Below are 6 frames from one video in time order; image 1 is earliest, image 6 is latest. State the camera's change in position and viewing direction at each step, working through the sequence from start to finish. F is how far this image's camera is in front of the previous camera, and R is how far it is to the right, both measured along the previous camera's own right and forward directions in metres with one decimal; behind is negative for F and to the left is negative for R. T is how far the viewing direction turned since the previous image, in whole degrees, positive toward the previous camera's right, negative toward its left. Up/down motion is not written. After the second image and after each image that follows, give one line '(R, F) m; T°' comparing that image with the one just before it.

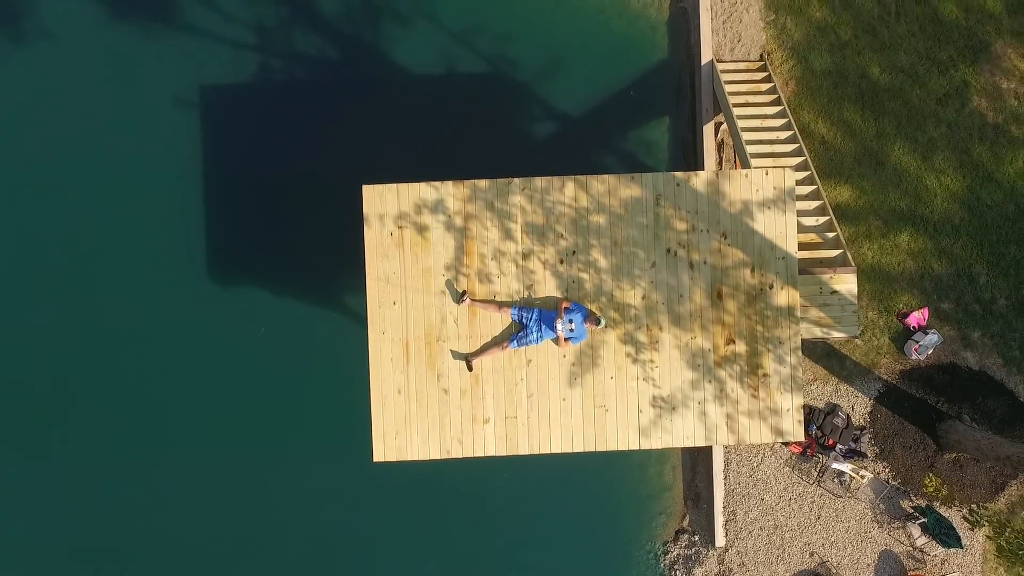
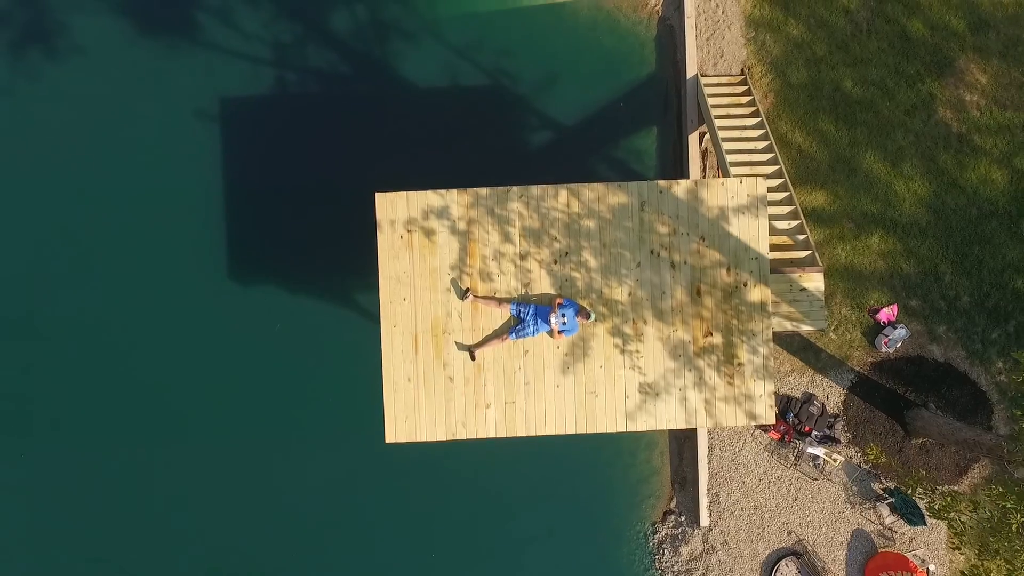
(0.0, -0.8) m; 0°
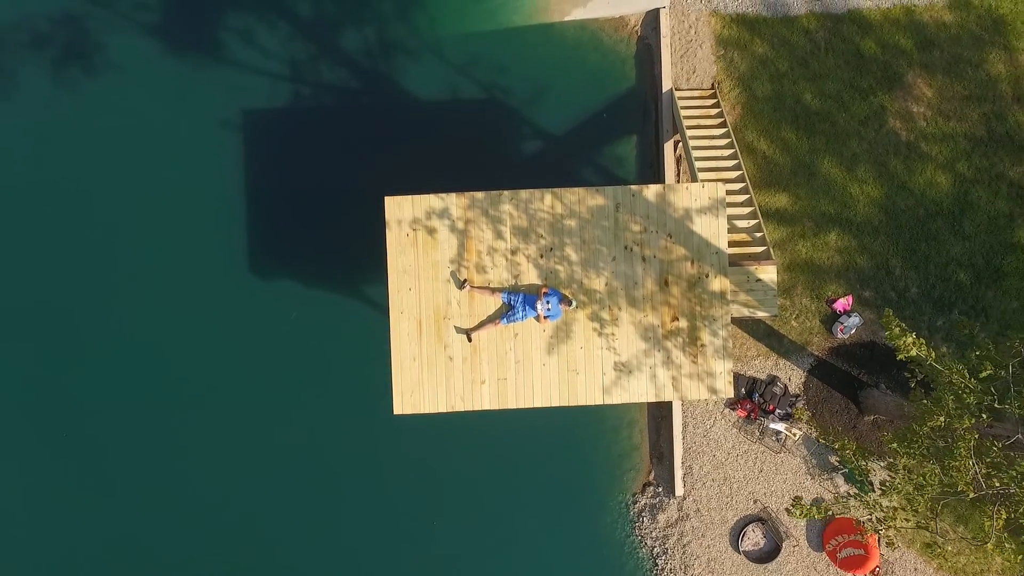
(+0.1, -1.2) m; 0°
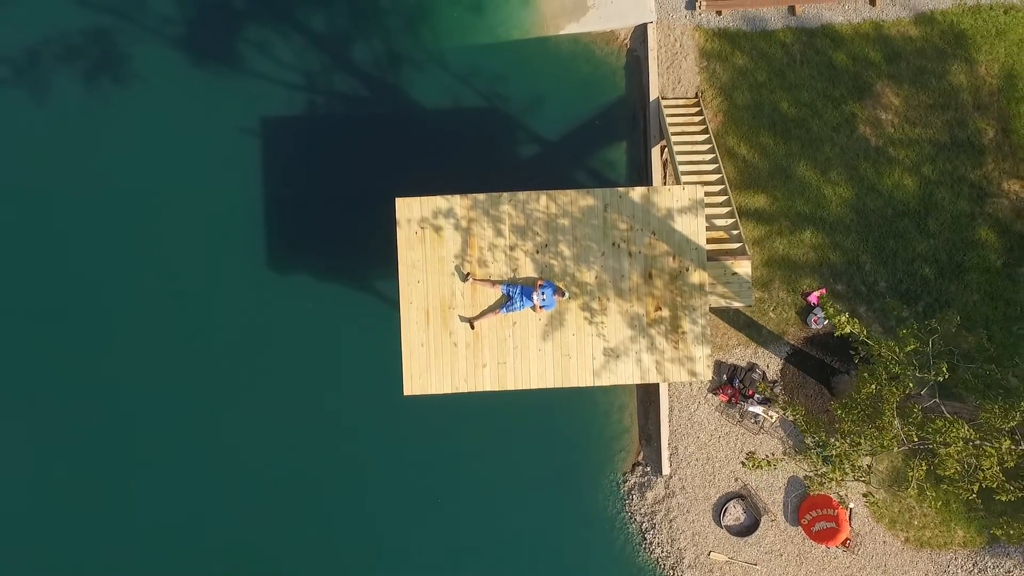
(0.0, -1.0) m; 0°
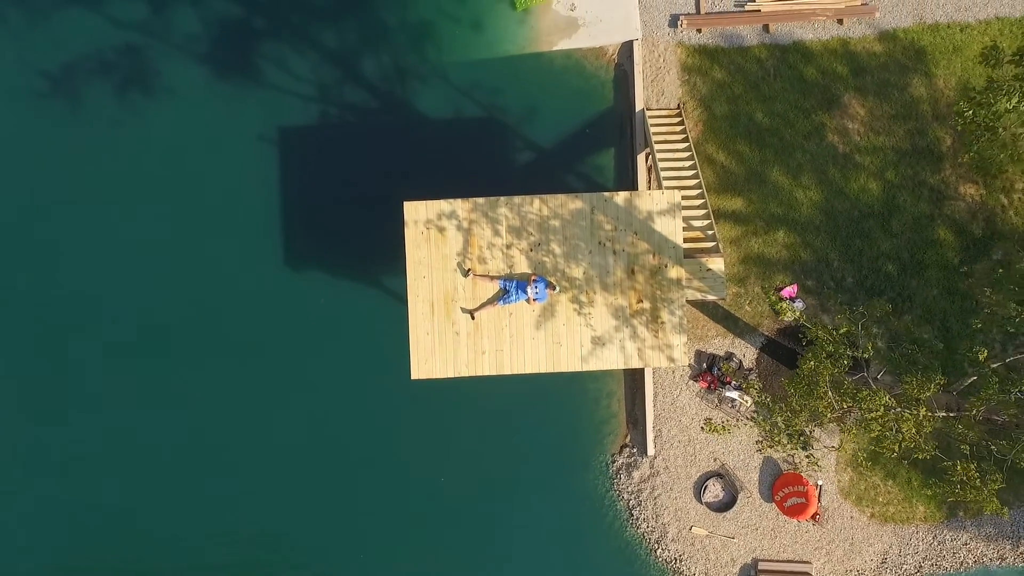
(+0.1, -1.2) m; 0°
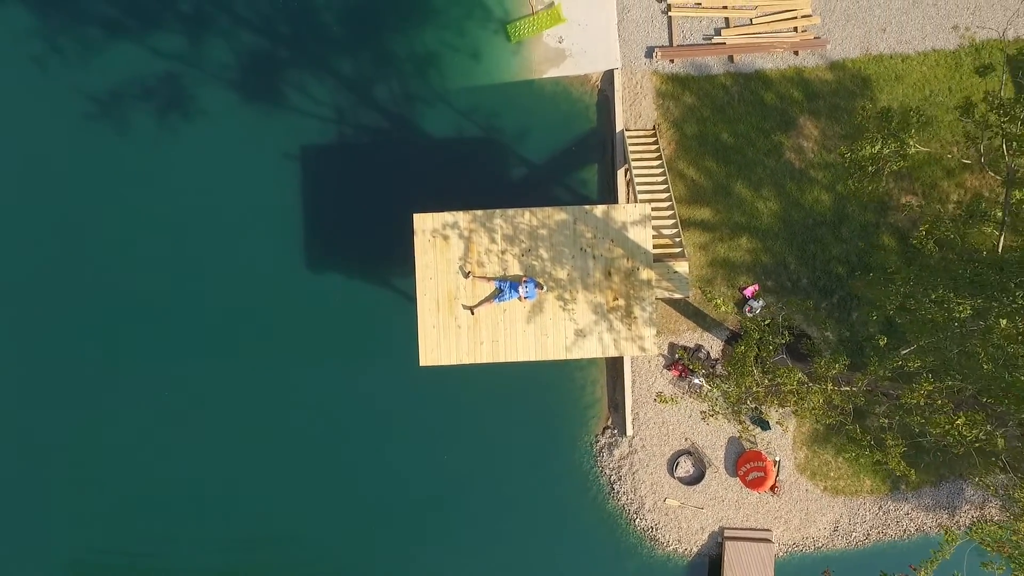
(+0.1, -2.0) m; 0°
